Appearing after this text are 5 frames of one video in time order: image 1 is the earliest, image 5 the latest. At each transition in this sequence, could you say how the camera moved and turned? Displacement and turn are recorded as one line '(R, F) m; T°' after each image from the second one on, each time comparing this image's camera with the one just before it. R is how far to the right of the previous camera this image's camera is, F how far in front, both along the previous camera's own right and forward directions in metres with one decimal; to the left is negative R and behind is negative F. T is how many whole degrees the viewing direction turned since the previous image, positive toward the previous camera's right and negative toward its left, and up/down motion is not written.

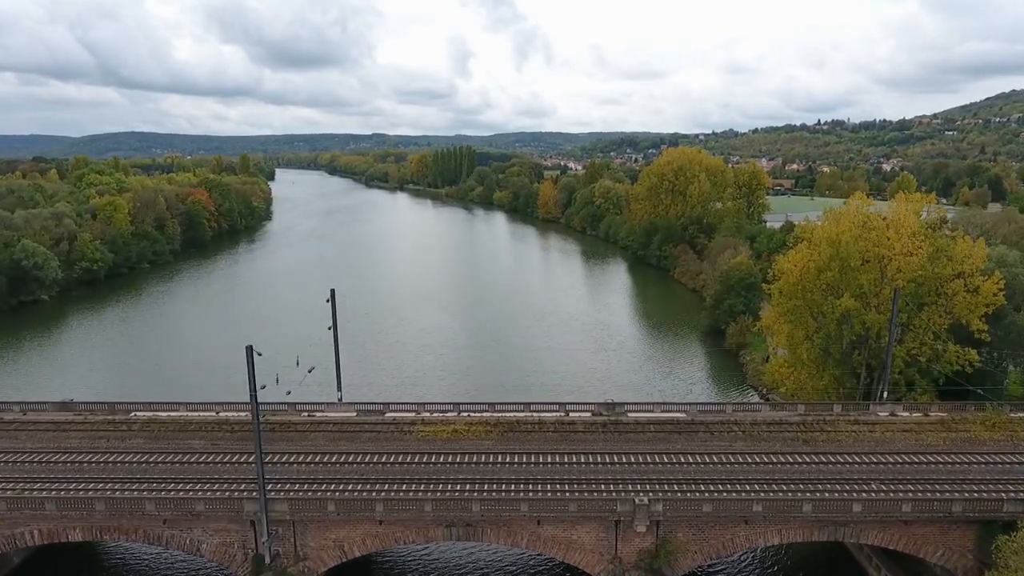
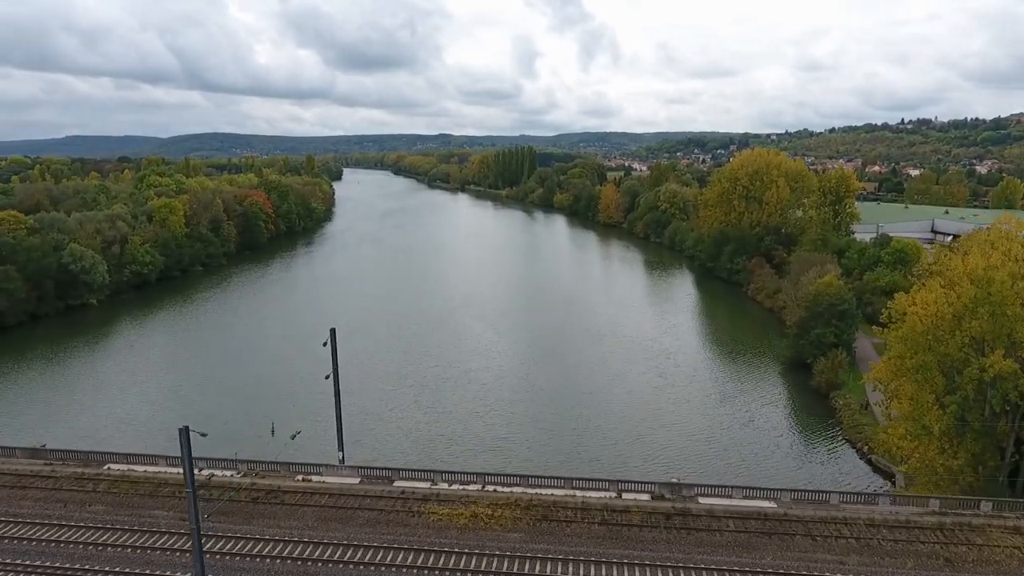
(+0.4, +2.9) m; -5°
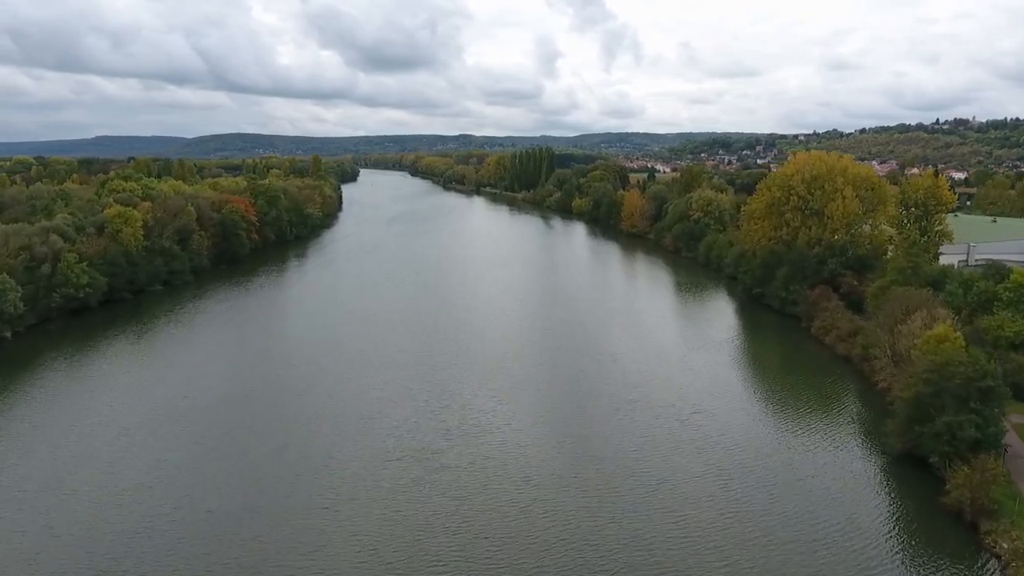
(+0.7, +7.2) m; -2°
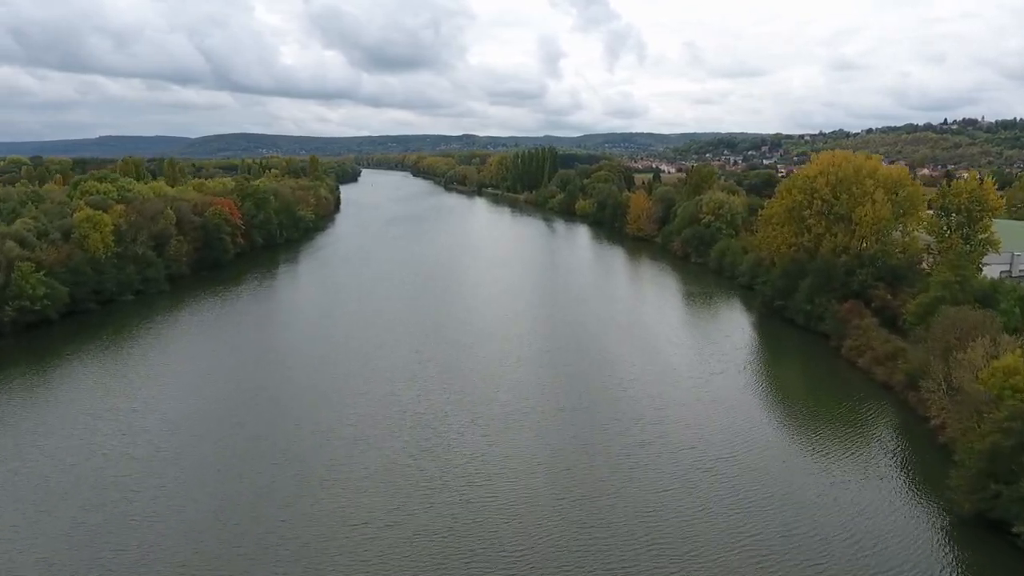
(+0.3, +3.0) m; 0°
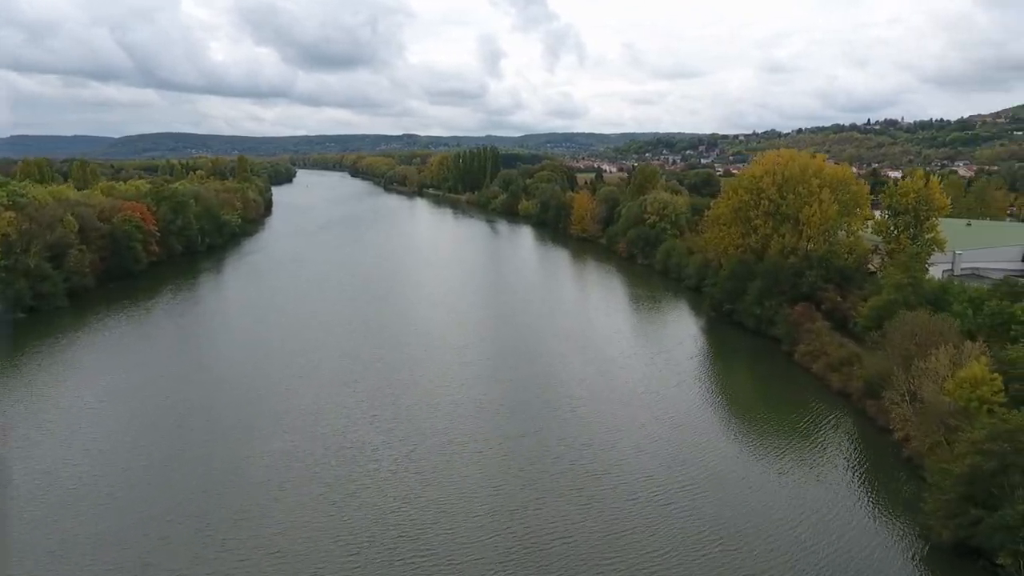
(+0.1, +1.8) m; +5°
